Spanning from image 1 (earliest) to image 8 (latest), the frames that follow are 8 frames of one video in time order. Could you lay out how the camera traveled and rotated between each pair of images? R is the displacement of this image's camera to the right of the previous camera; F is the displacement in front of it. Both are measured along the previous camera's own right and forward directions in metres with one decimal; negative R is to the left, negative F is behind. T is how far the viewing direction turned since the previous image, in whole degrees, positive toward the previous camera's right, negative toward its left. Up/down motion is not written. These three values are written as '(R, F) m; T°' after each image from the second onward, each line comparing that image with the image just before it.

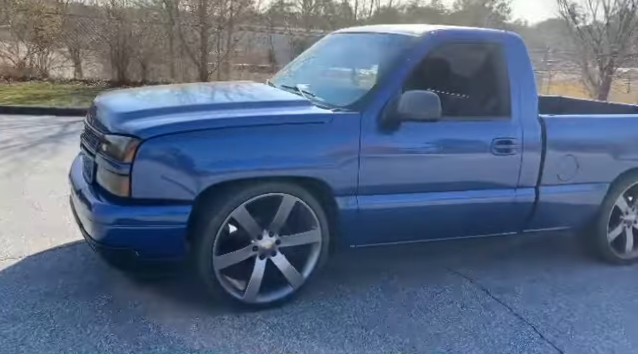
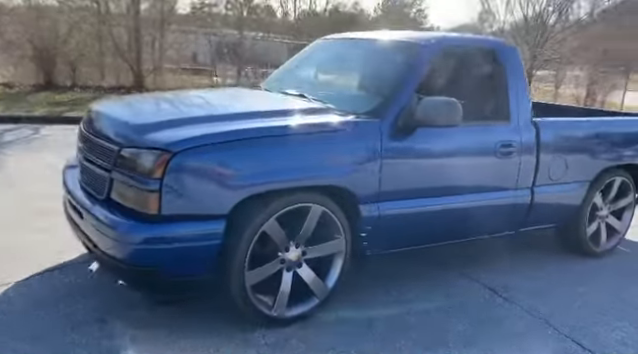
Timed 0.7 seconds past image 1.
(-0.6, +0.1) m; +9°
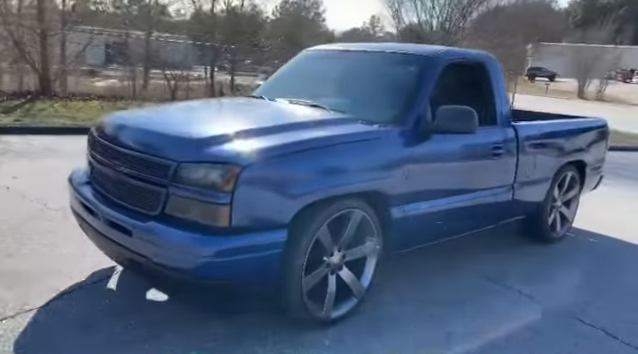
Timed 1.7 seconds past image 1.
(-0.9, -0.1) m; +12°
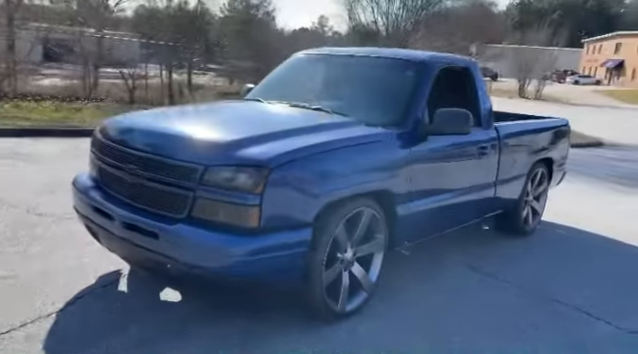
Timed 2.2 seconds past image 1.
(-0.4, -0.1) m; +6°
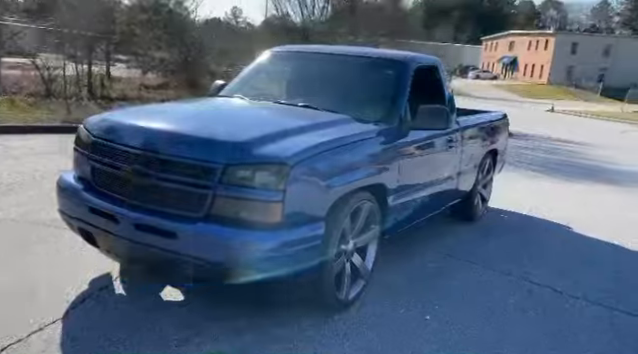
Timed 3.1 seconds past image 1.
(-0.6, -0.1) m; +10°
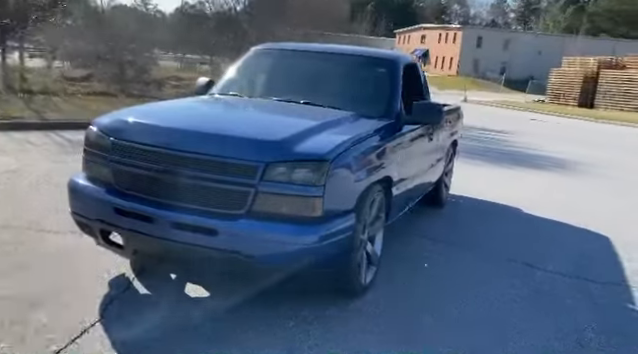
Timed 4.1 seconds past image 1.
(-0.7, -0.1) m; +9°
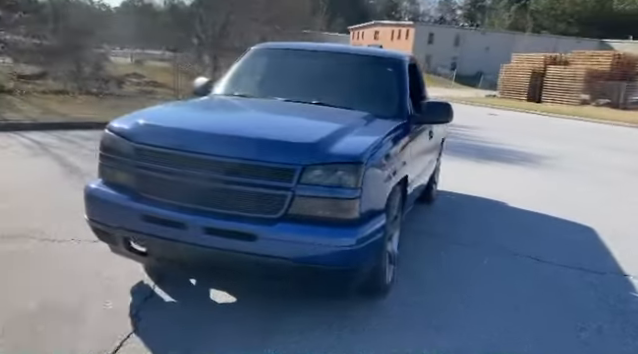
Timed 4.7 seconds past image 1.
(-0.5, 0.0) m; +5°
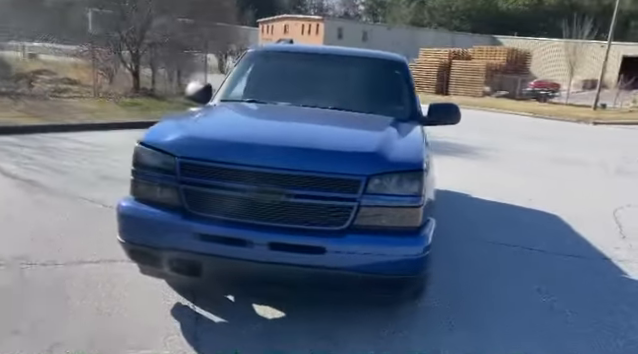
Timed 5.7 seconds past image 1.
(-0.9, +0.1) m; +10°
